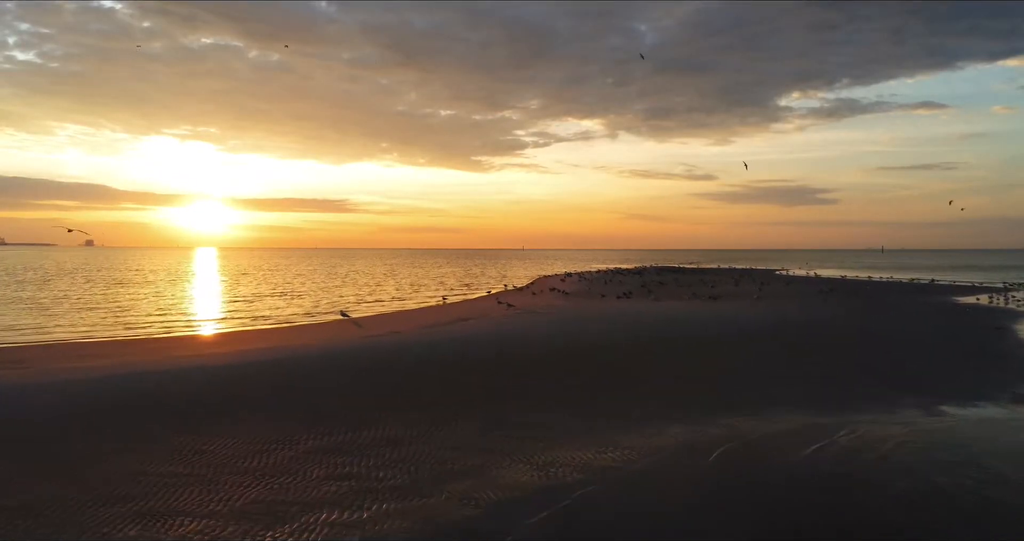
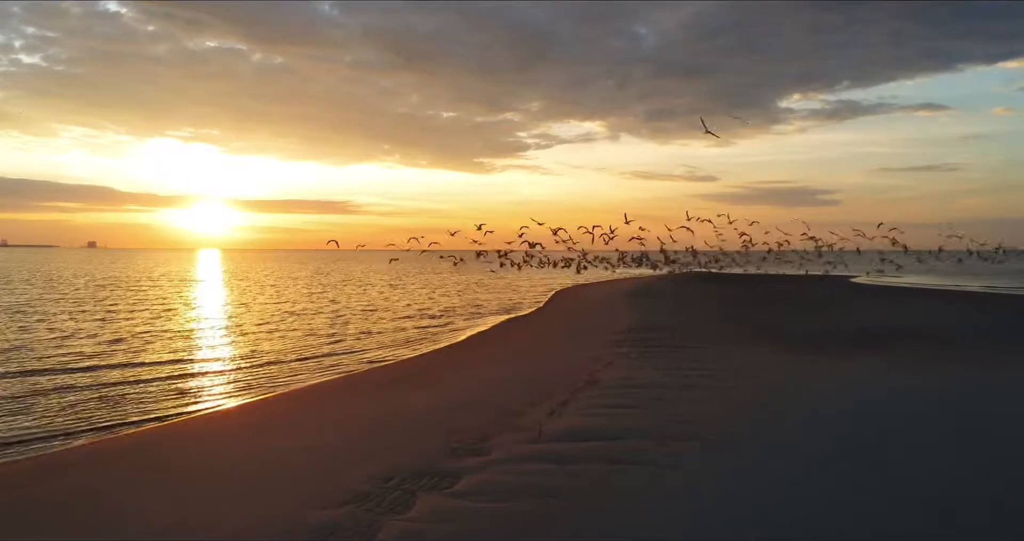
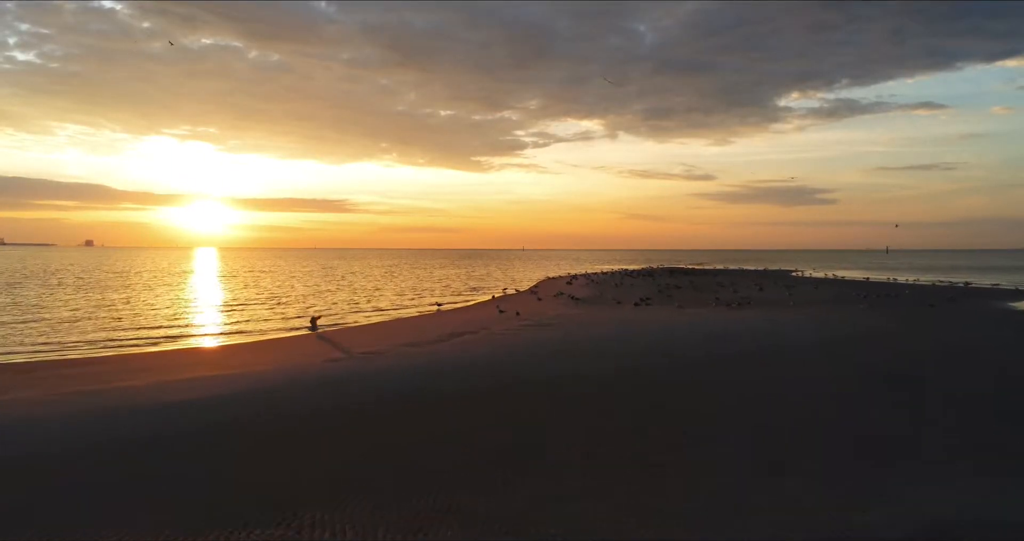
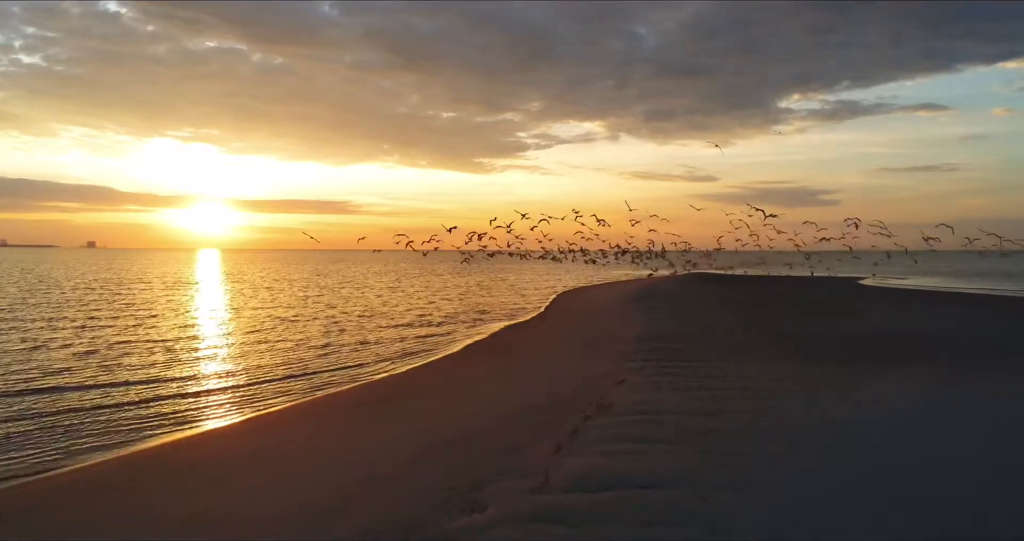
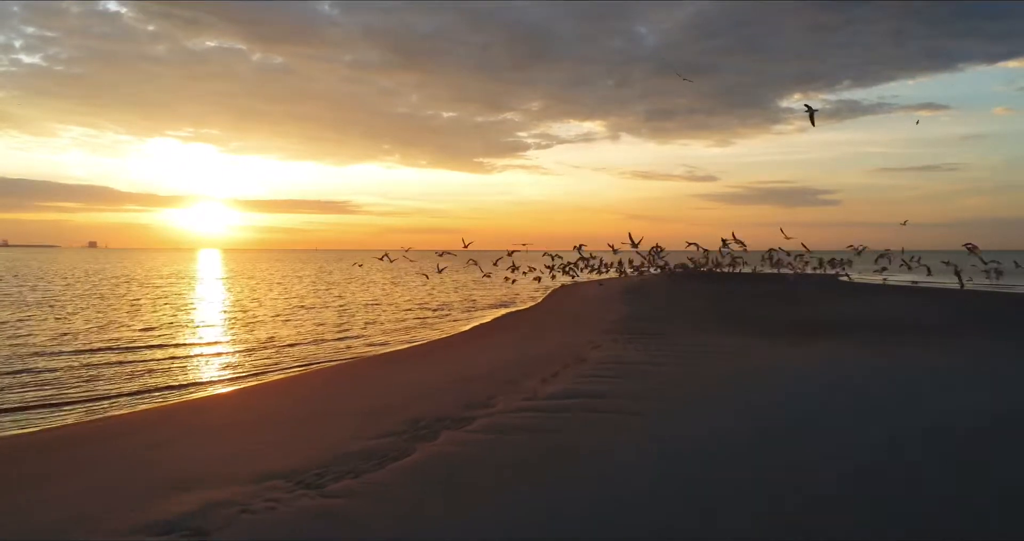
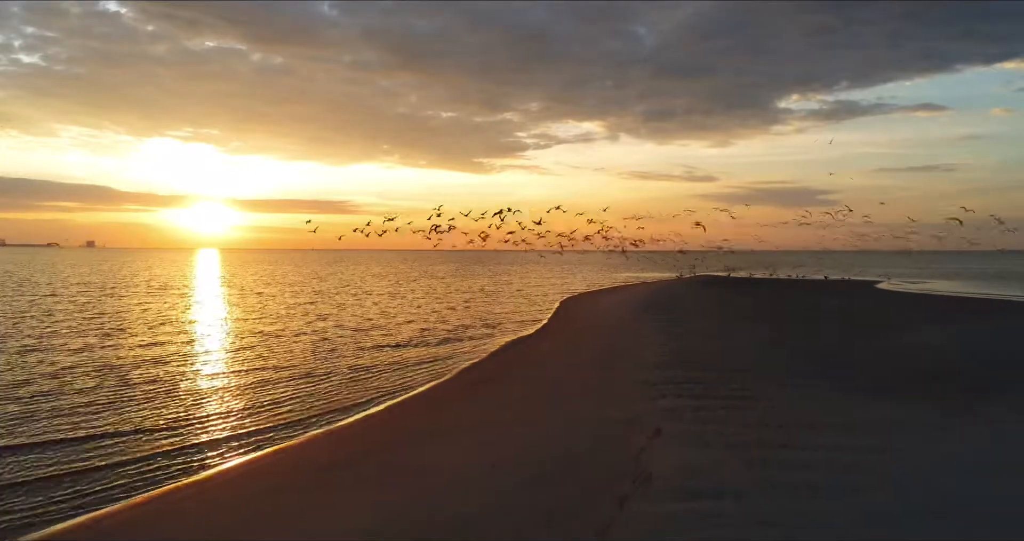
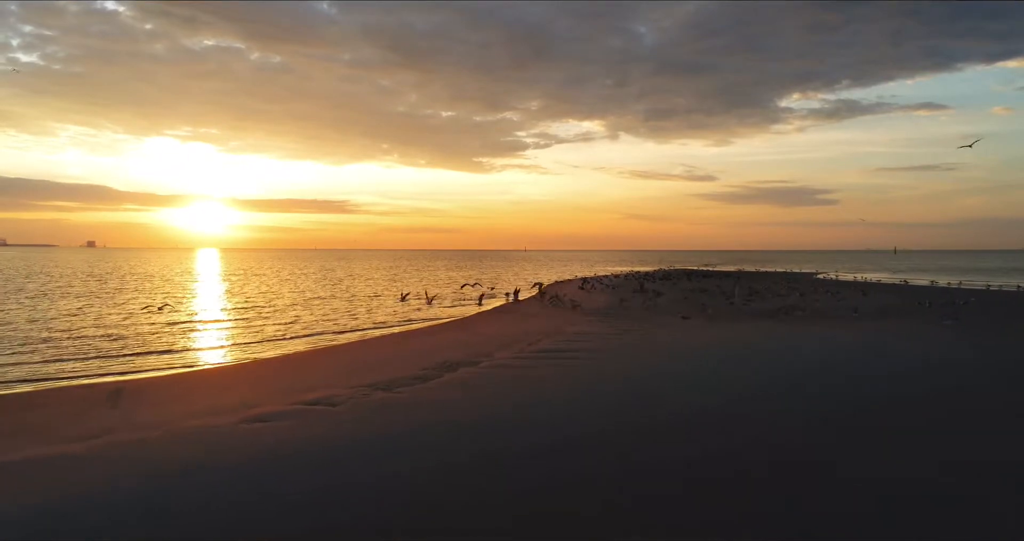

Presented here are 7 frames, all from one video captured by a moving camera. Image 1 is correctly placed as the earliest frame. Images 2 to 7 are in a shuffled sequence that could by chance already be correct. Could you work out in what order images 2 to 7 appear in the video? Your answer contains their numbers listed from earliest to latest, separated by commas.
3, 7, 5, 2, 4, 6
